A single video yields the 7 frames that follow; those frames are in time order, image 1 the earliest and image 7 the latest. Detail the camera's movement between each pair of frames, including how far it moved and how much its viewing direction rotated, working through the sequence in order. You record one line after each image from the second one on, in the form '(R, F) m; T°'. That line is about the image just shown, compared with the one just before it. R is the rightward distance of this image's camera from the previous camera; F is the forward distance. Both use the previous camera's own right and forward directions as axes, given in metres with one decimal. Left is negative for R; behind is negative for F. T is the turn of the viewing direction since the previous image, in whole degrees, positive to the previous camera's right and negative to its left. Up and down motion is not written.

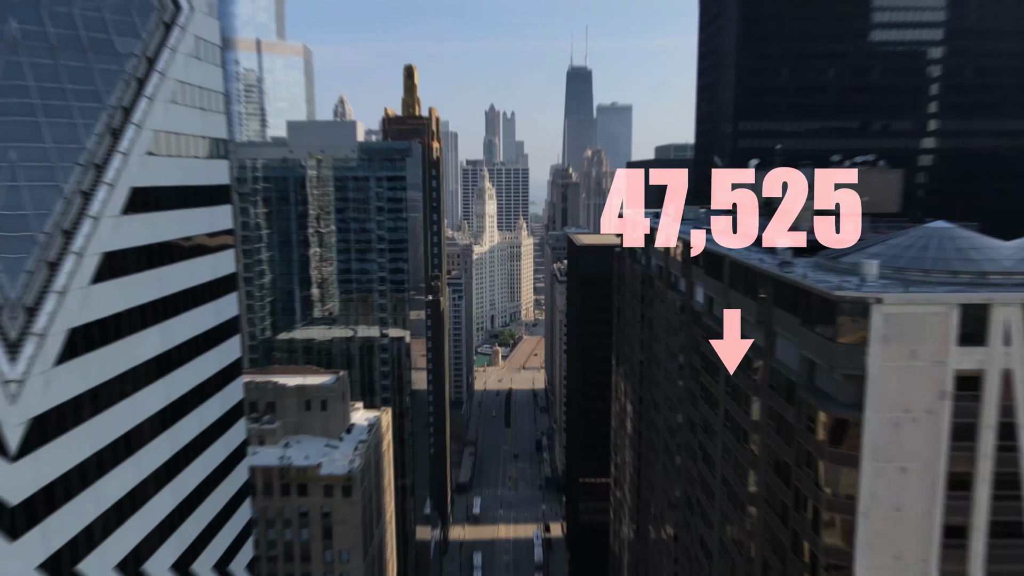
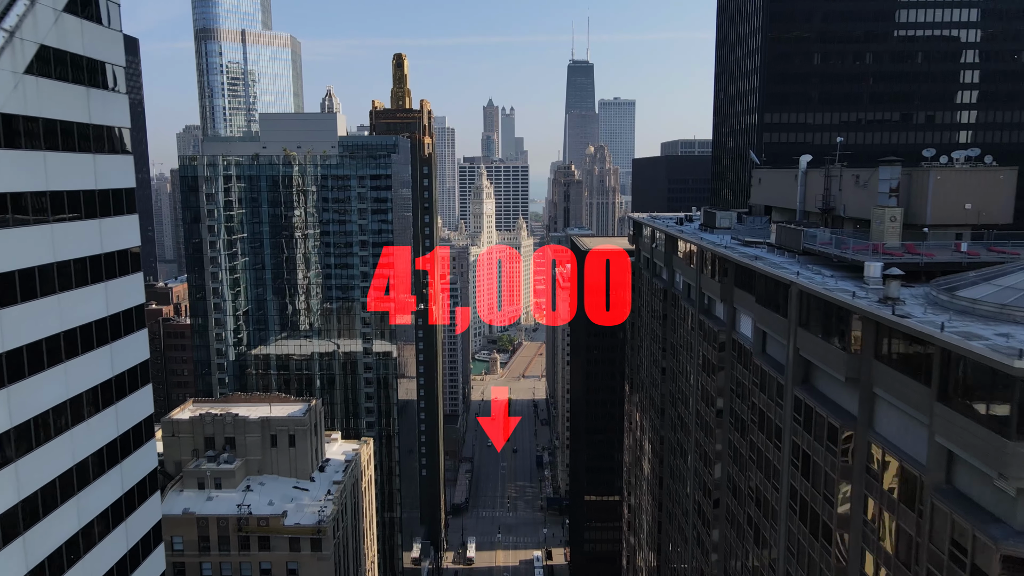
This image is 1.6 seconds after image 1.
(+0.3, +11.3) m; 0°
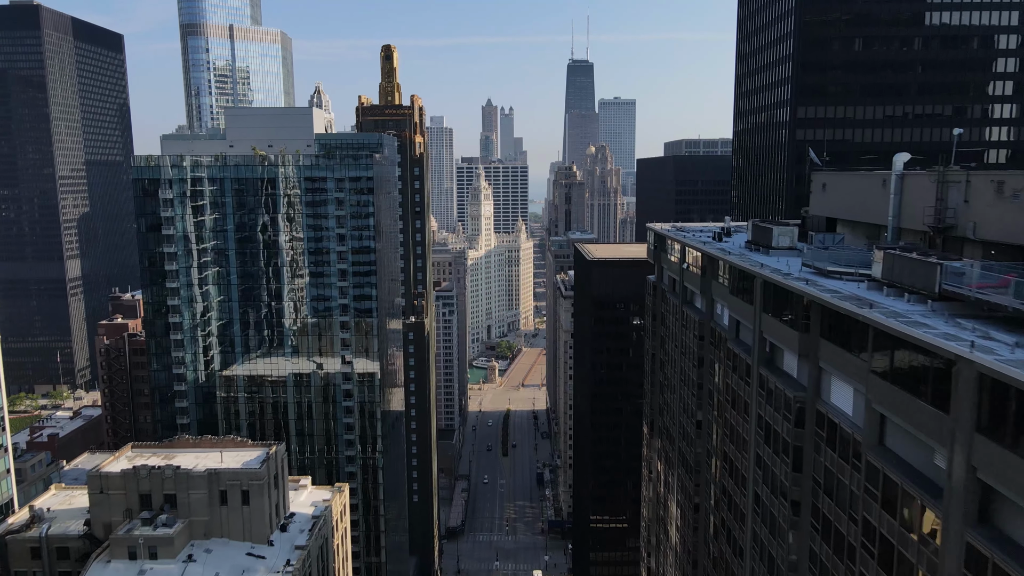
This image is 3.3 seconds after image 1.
(+0.2, +11.8) m; 0°
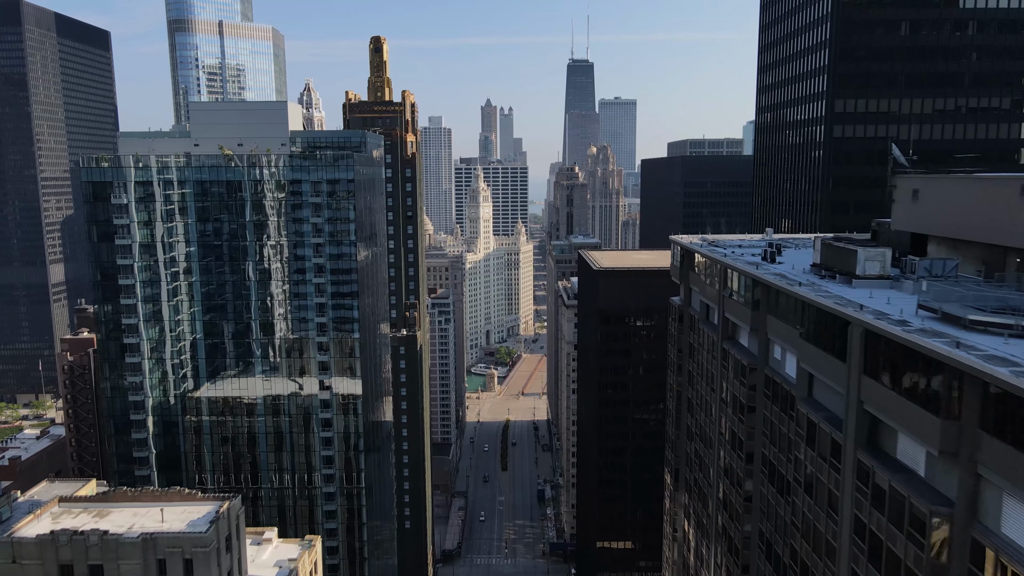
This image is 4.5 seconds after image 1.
(+0.2, +10.1) m; 0°
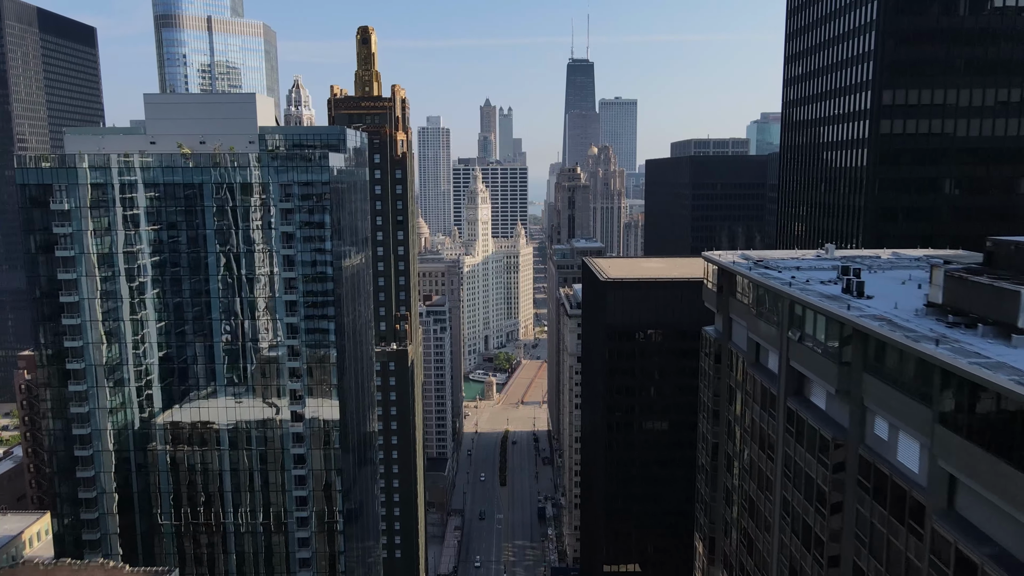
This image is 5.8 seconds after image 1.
(+0.2, +9.9) m; 0°
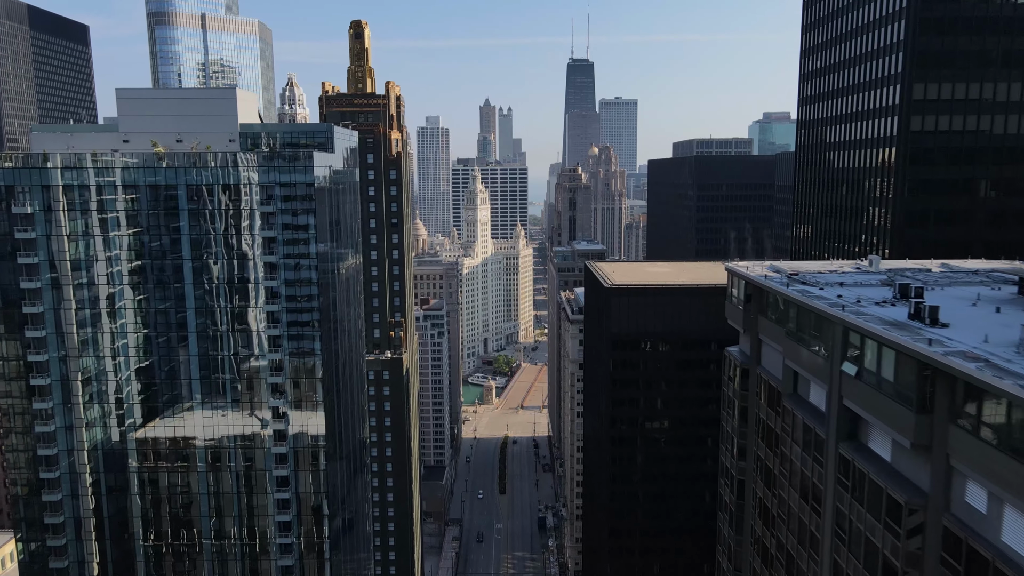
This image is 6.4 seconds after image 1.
(+0.1, +5.0) m; 0°
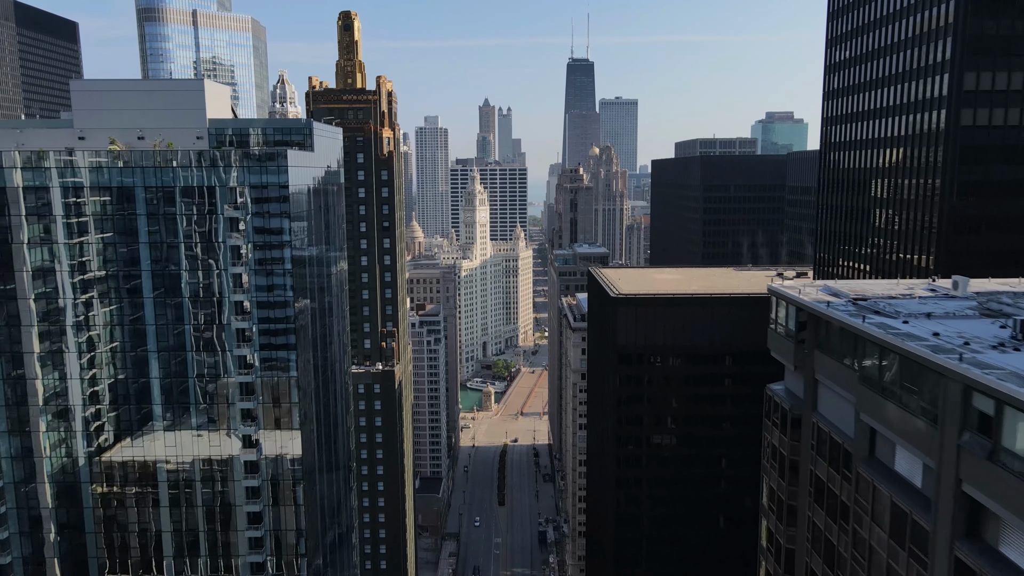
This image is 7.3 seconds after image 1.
(+0.1, +6.9) m; 0°
